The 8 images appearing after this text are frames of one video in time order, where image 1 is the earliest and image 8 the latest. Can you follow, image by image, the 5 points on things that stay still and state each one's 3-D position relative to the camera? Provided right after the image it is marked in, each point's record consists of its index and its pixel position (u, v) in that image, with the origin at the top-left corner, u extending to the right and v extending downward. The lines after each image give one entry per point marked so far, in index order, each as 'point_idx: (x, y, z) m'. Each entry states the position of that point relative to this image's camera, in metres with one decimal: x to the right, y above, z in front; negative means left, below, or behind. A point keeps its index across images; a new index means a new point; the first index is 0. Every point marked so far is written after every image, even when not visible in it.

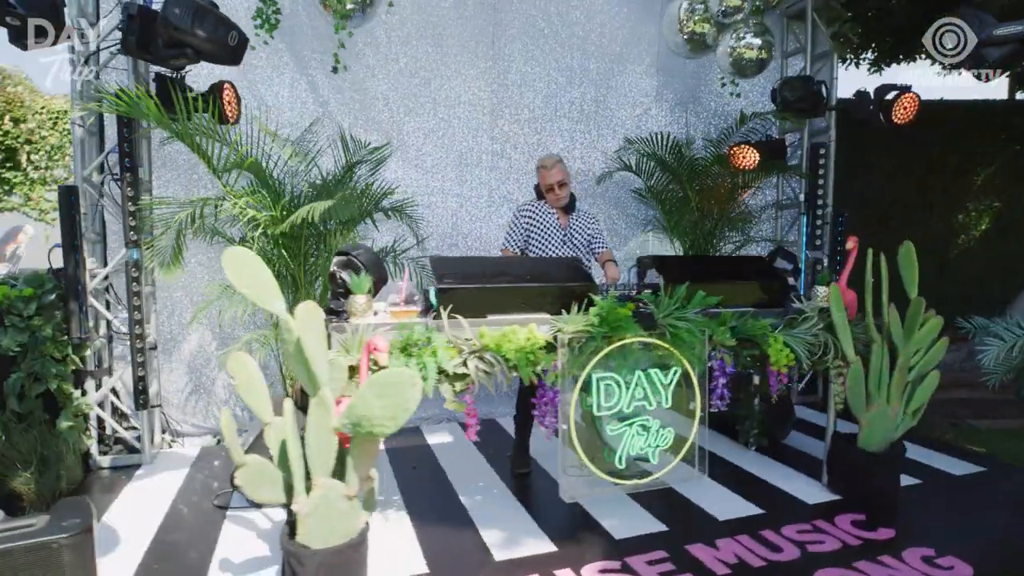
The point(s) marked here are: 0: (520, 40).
0: (+0.1, +1.7, +4.0) m
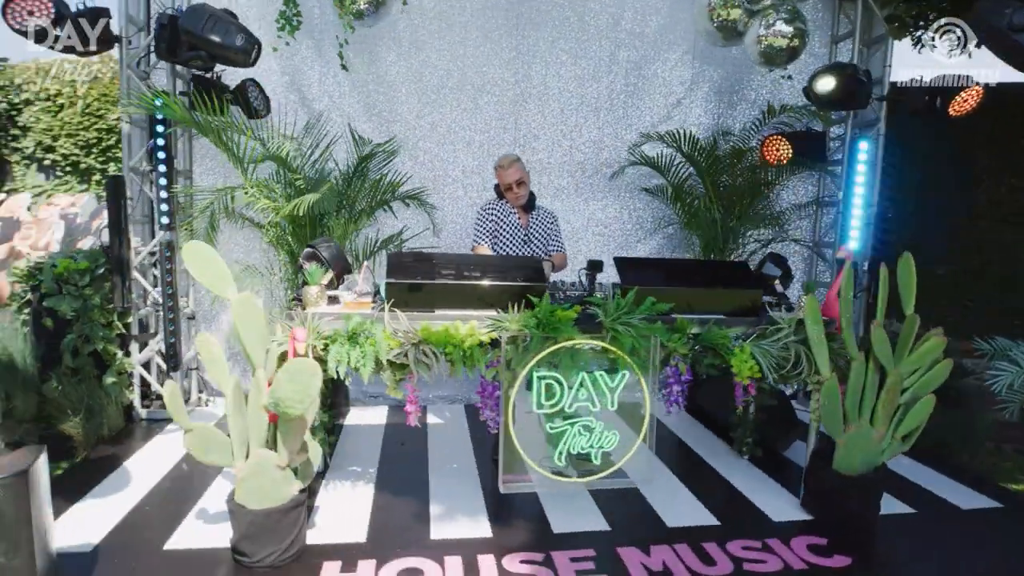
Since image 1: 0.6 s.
0: (+0.2, +1.7, +4.0) m
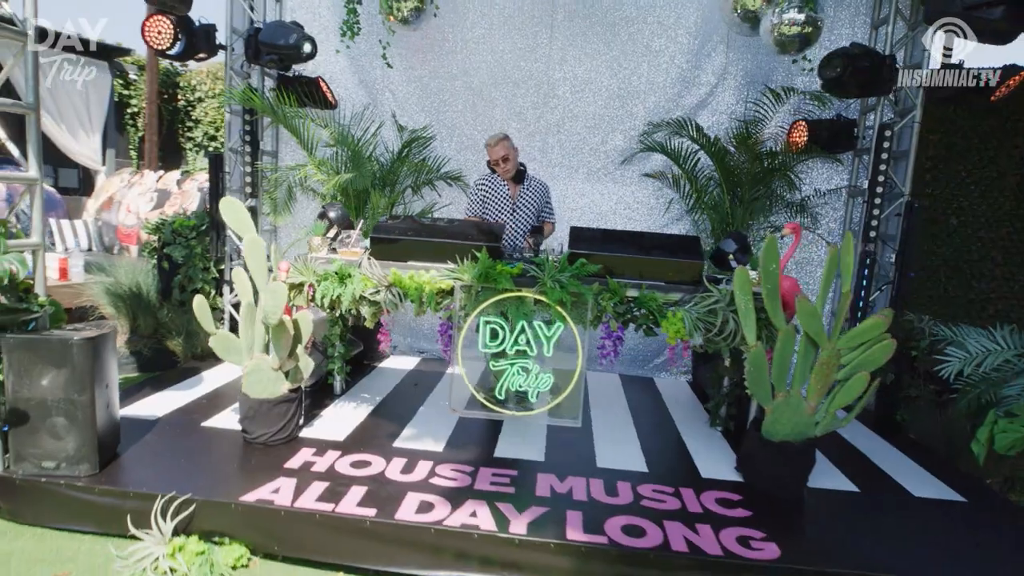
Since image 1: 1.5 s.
0: (+0.5, +1.9, +4.4) m
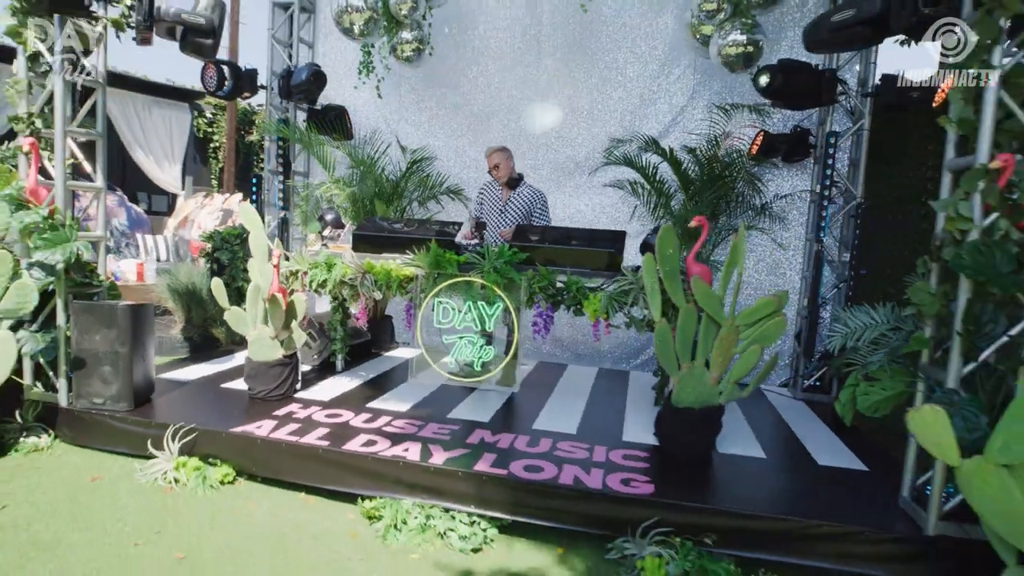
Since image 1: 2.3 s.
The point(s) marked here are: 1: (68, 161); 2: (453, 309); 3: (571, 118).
0: (+0.4, +1.9, +5.0) m
1: (-2.5, +0.7, +3.4) m
2: (-0.4, -0.1, +3.5) m
3: (+0.5, +1.4, +5.0) m
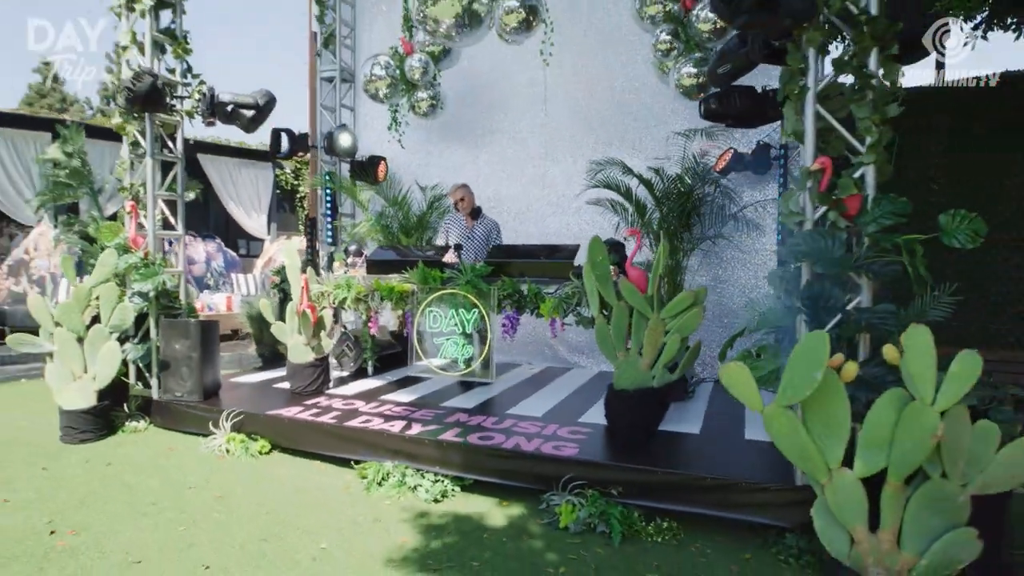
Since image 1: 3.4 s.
0: (+0.4, +1.8, +5.7) m
1: (-2.6, +0.5, +4.5) m
2: (-0.5, -0.2, +4.3) m
3: (+0.5, +1.3, +5.7) m
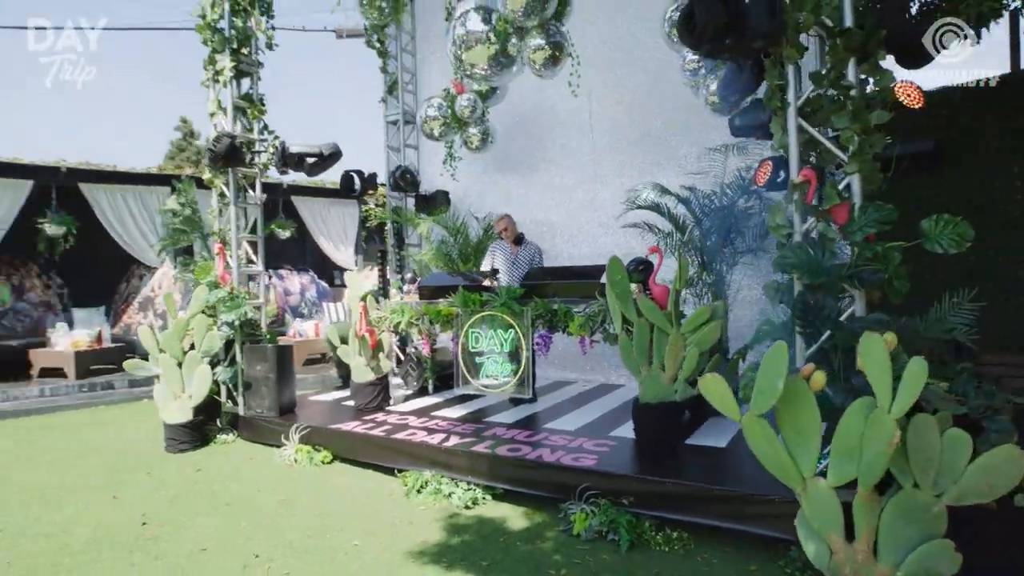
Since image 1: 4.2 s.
0: (+0.8, +1.6, +5.9) m
1: (-2.3, +0.3, +5.2) m
2: (-0.2, -0.4, +4.6) m
3: (+0.9, +1.1, +5.8) m
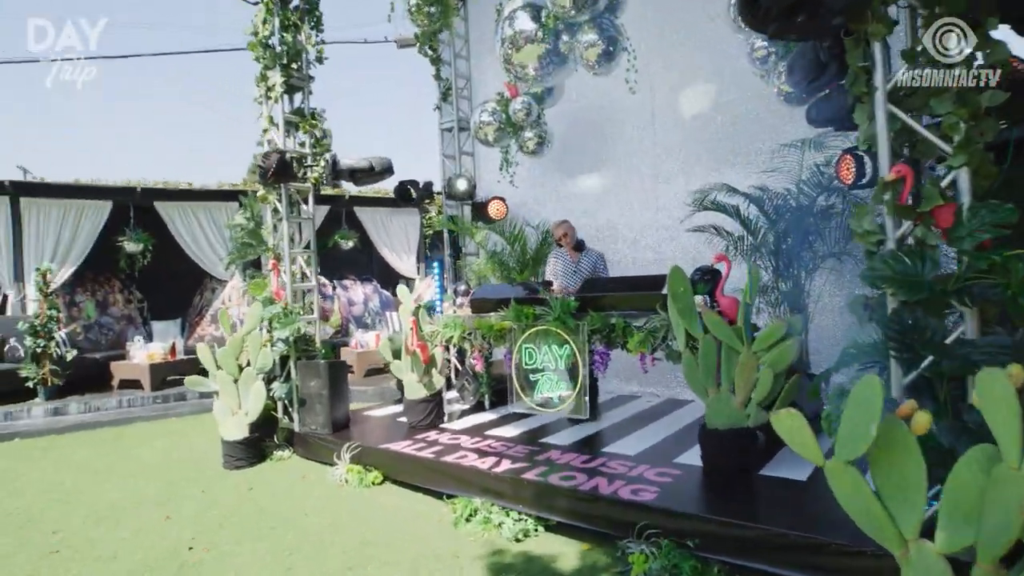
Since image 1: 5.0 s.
0: (+1.3, +1.5, +5.5) m
1: (-1.8, +0.1, +5.2) m
2: (+0.2, -0.5, +4.4) m
3: (+1.4, +1.0, +5.5) m
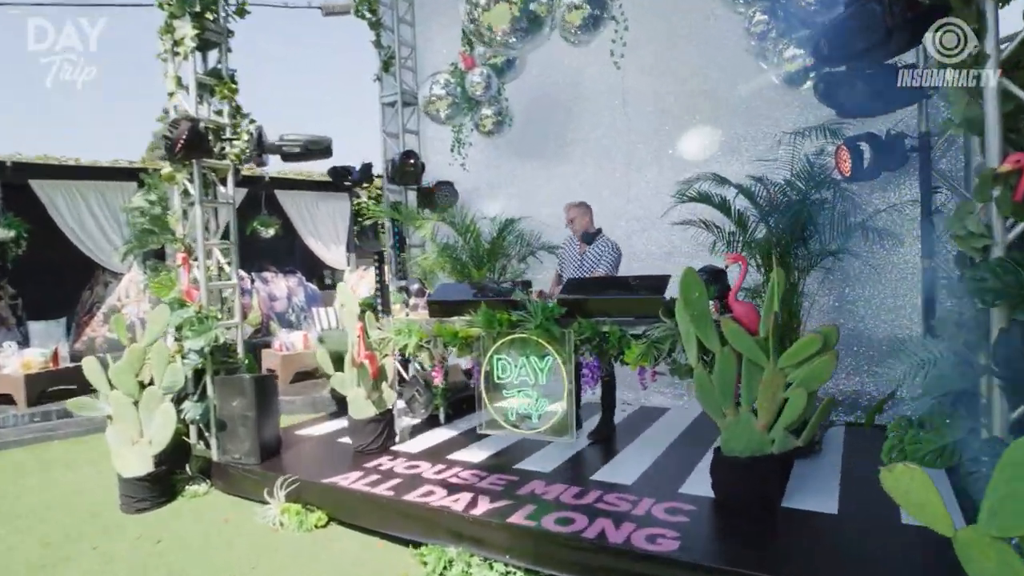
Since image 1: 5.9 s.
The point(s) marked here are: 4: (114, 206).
0: (+1.0, +1.5, +5.0) m
1: (-2.1, +0.1, +4.3) m
2: (0.0, -0.5, +3.7) m
3: (+1.1, +1.0, +5.0) m
4: (-4.9, +1.0, +7.4) m
